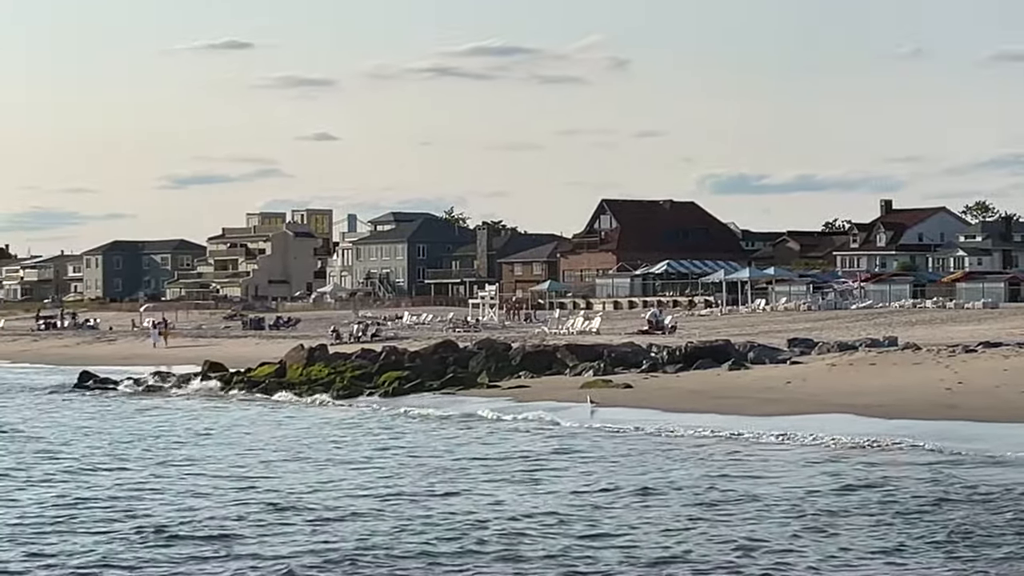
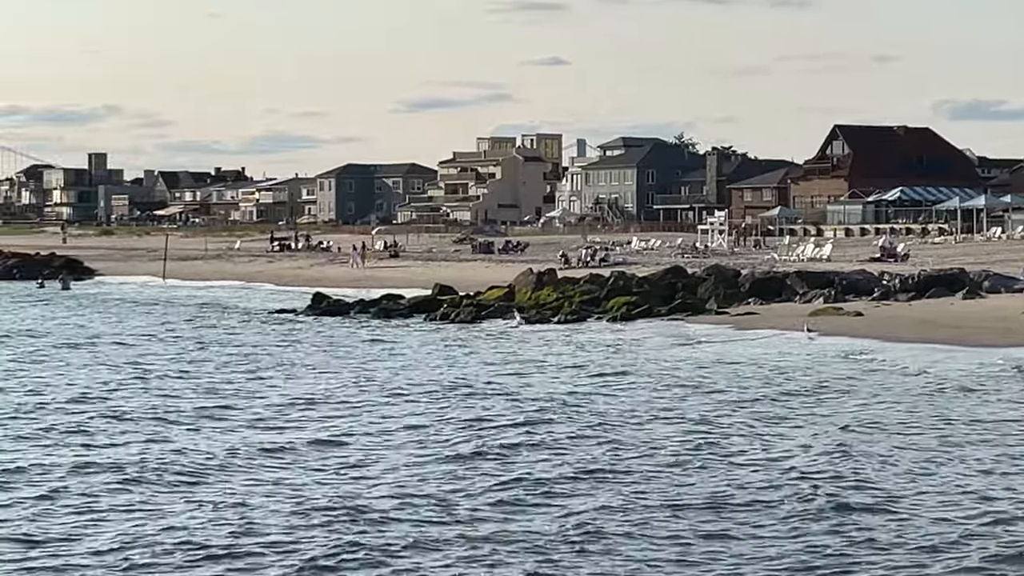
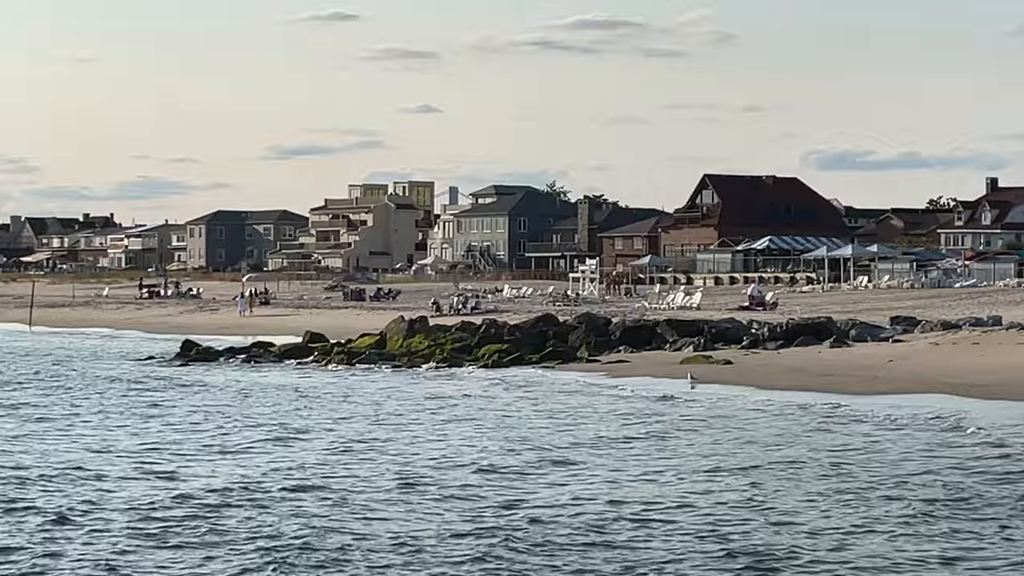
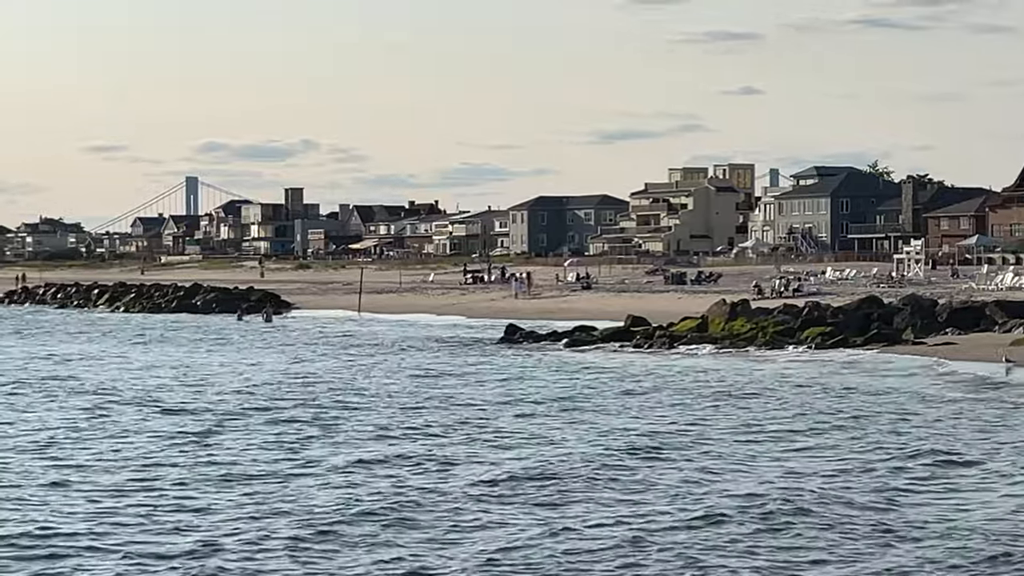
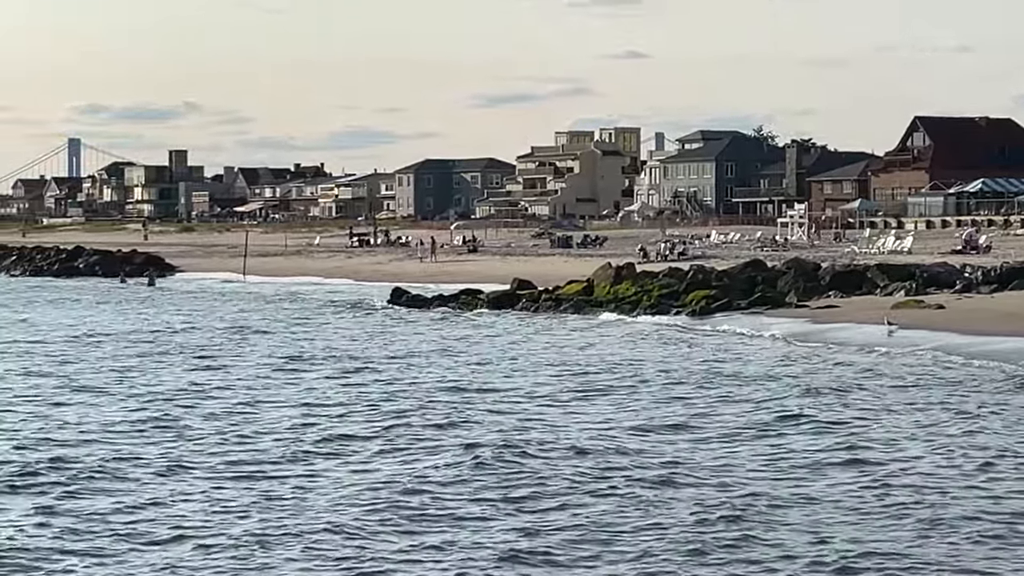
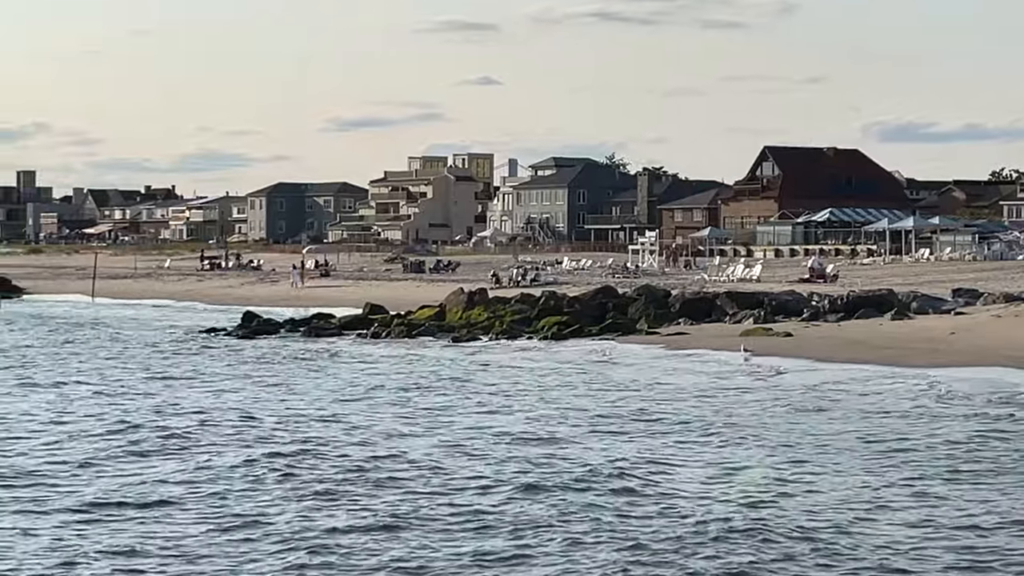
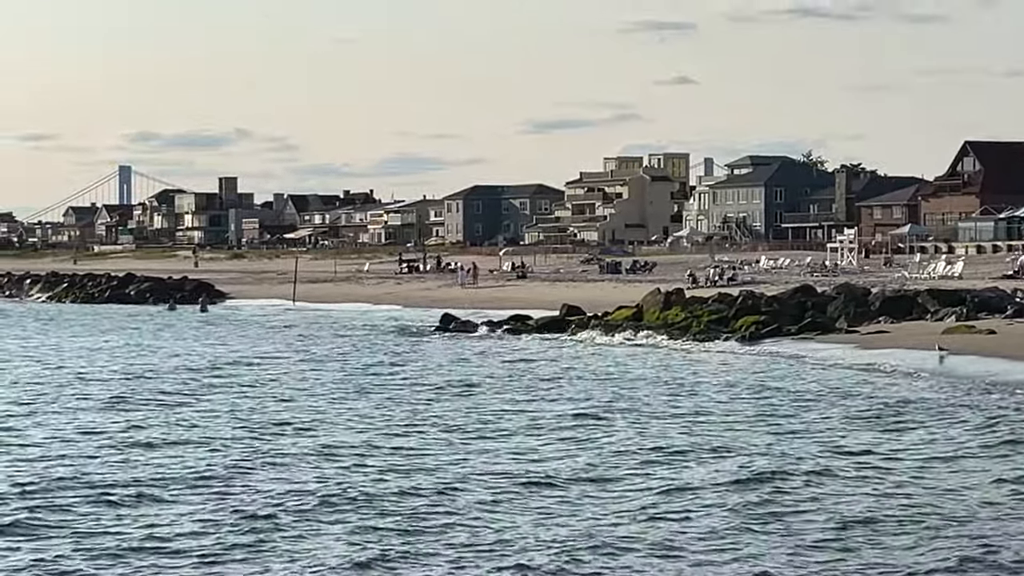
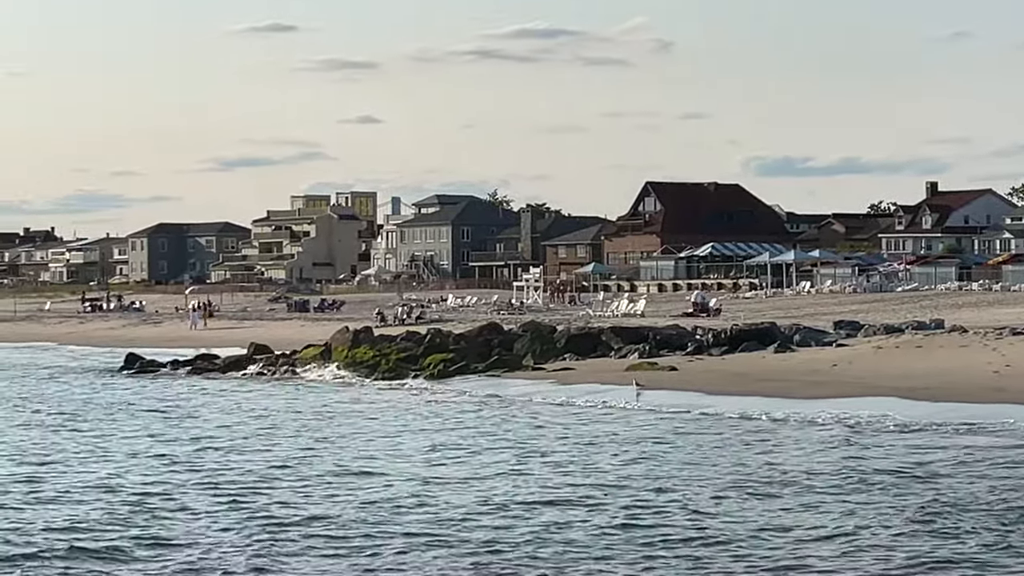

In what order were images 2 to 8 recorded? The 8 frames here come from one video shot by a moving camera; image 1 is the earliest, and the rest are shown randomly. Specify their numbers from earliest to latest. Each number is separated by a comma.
8, 3, 6, 2, 5, 7, 4
